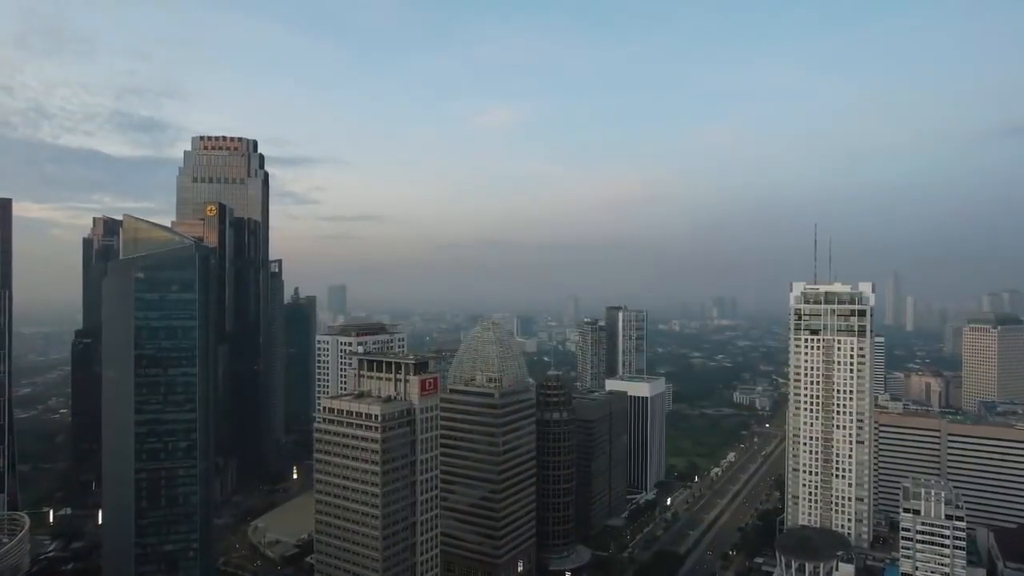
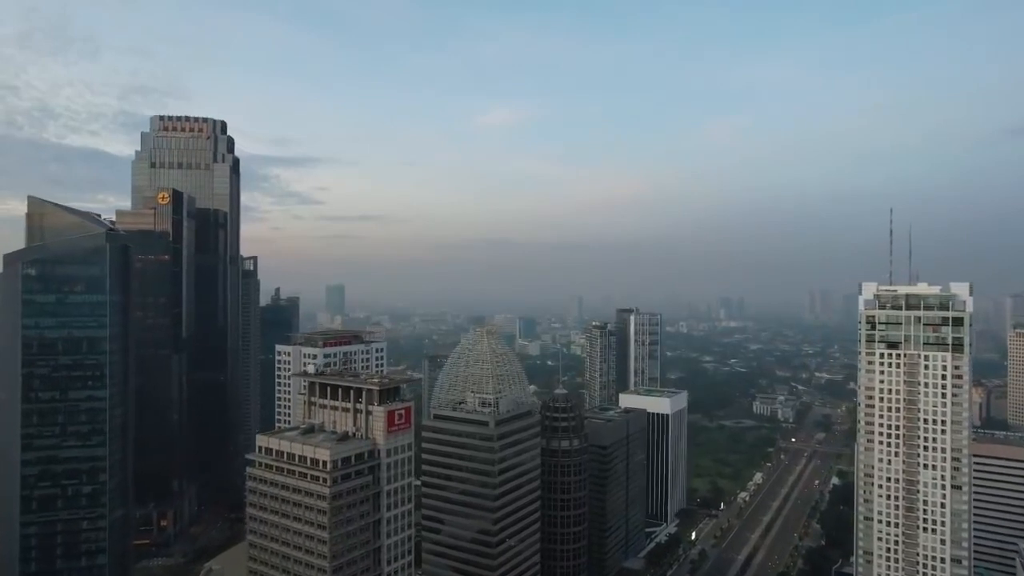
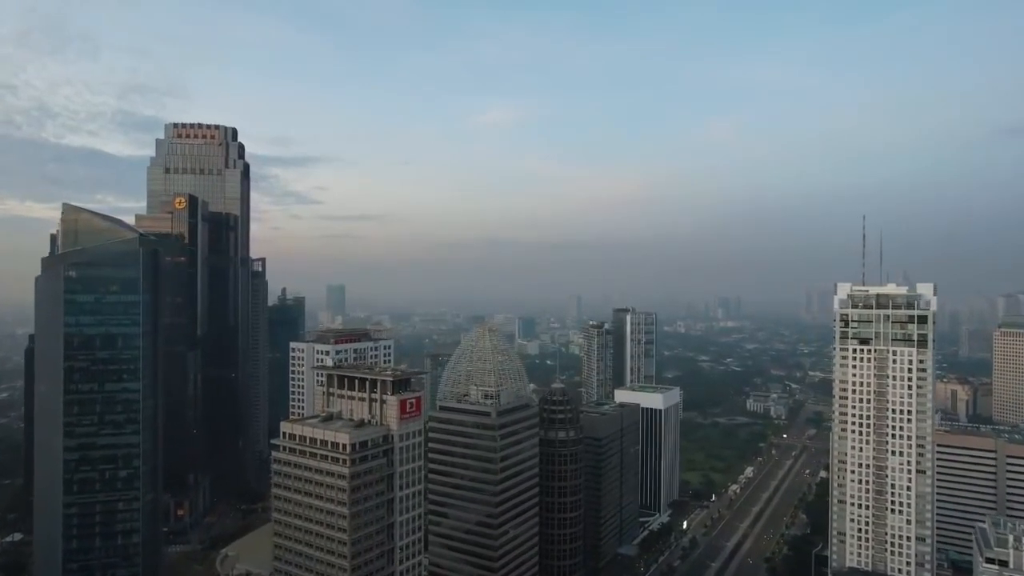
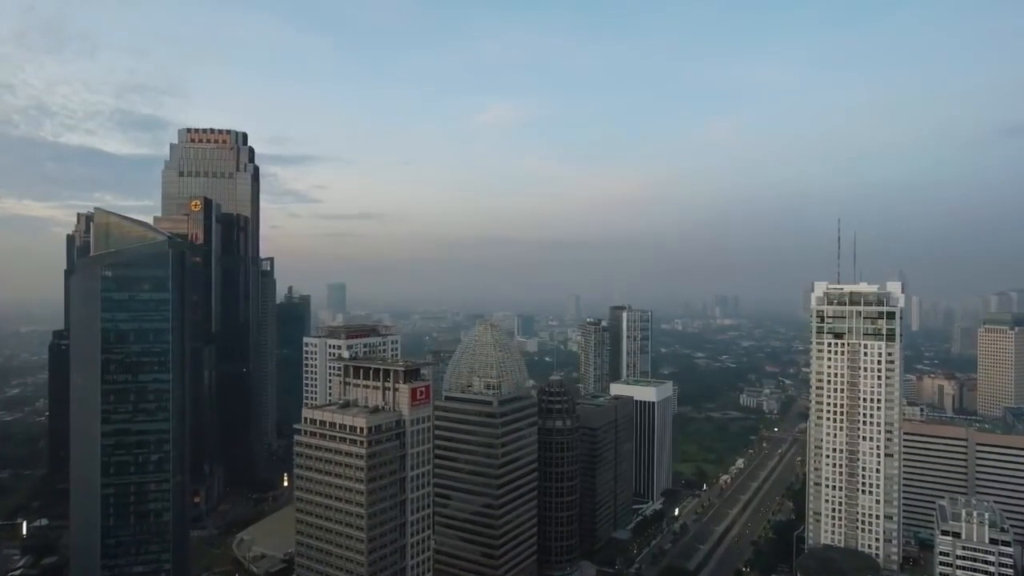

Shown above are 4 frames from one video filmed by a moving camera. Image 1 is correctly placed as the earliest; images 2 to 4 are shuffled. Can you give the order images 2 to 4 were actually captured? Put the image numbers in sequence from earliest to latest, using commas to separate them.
4, 3, 2
